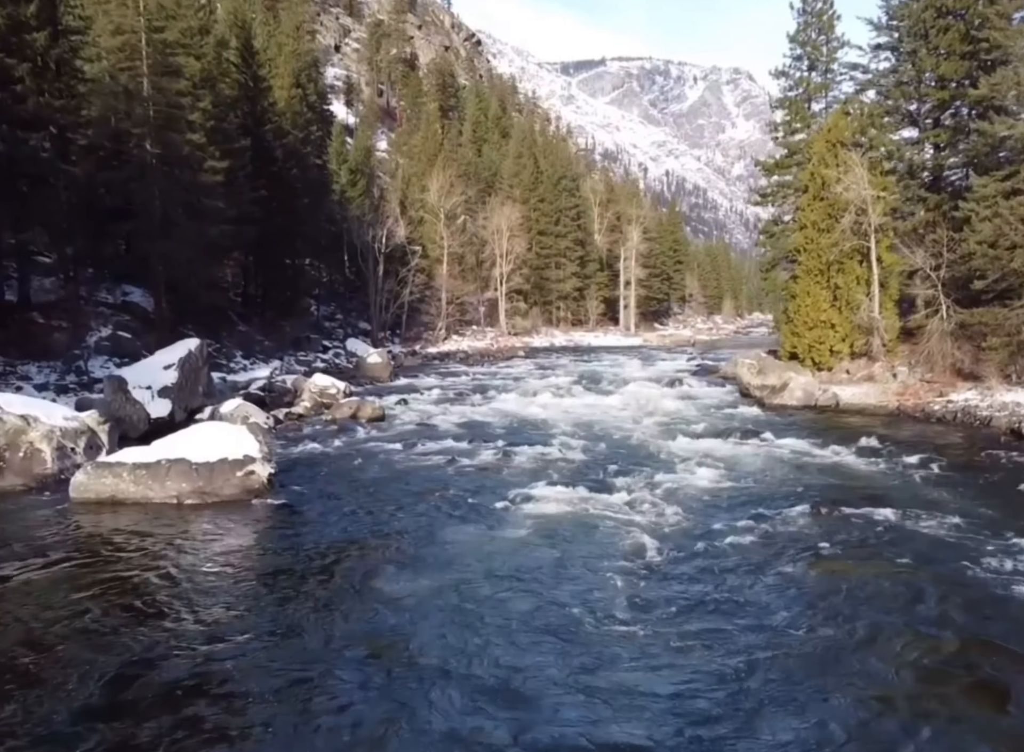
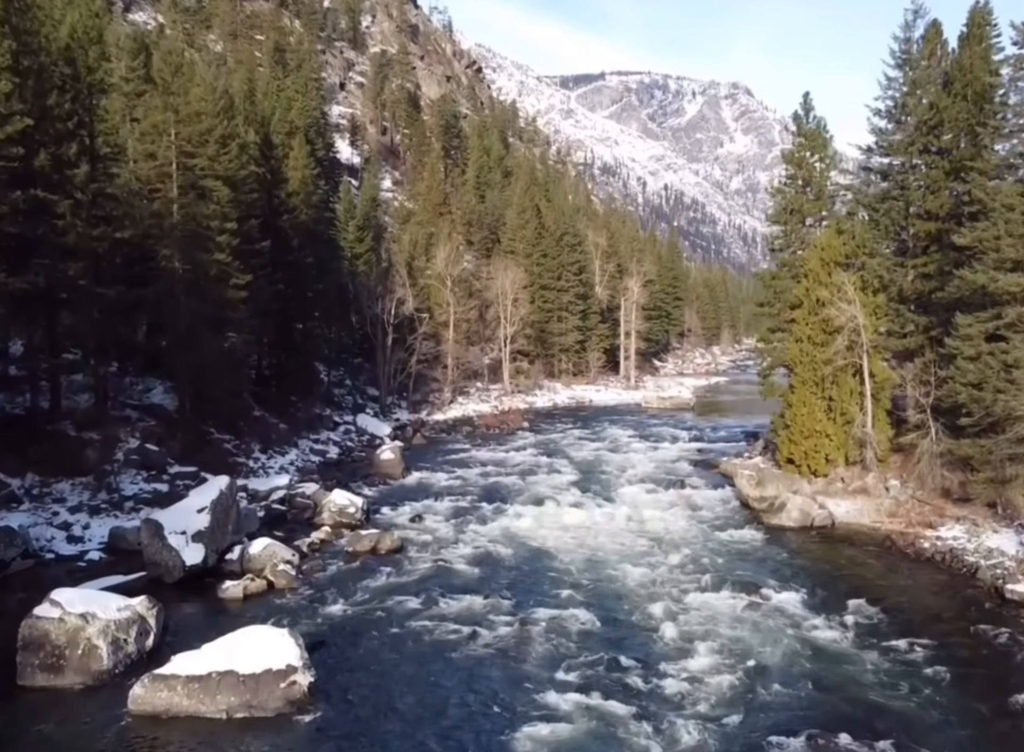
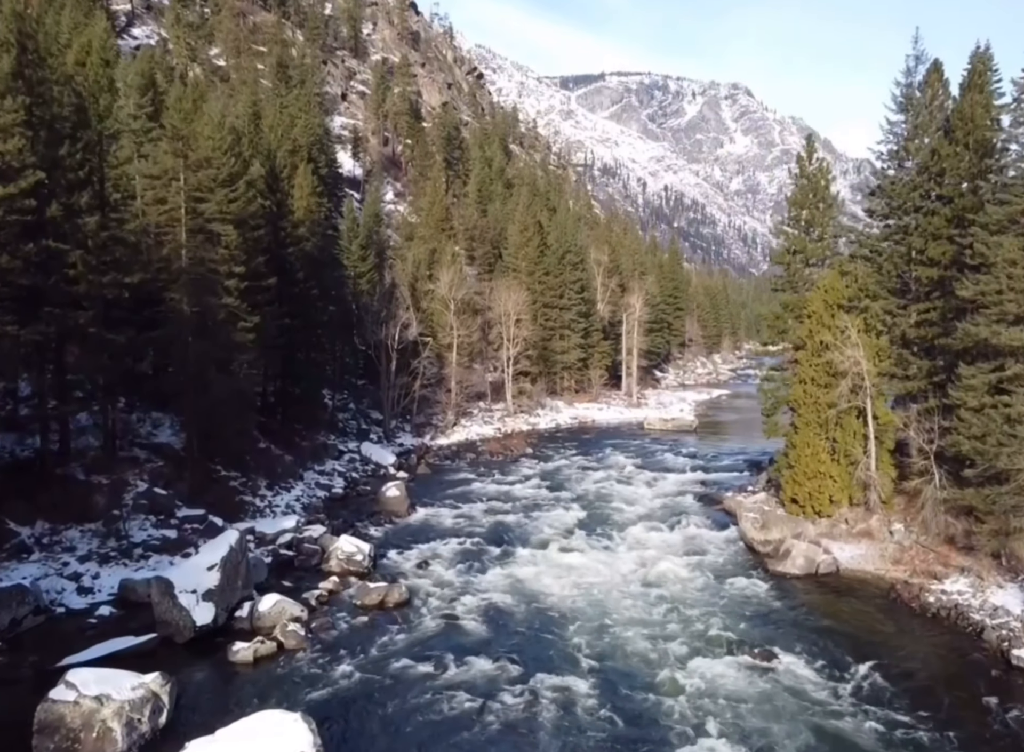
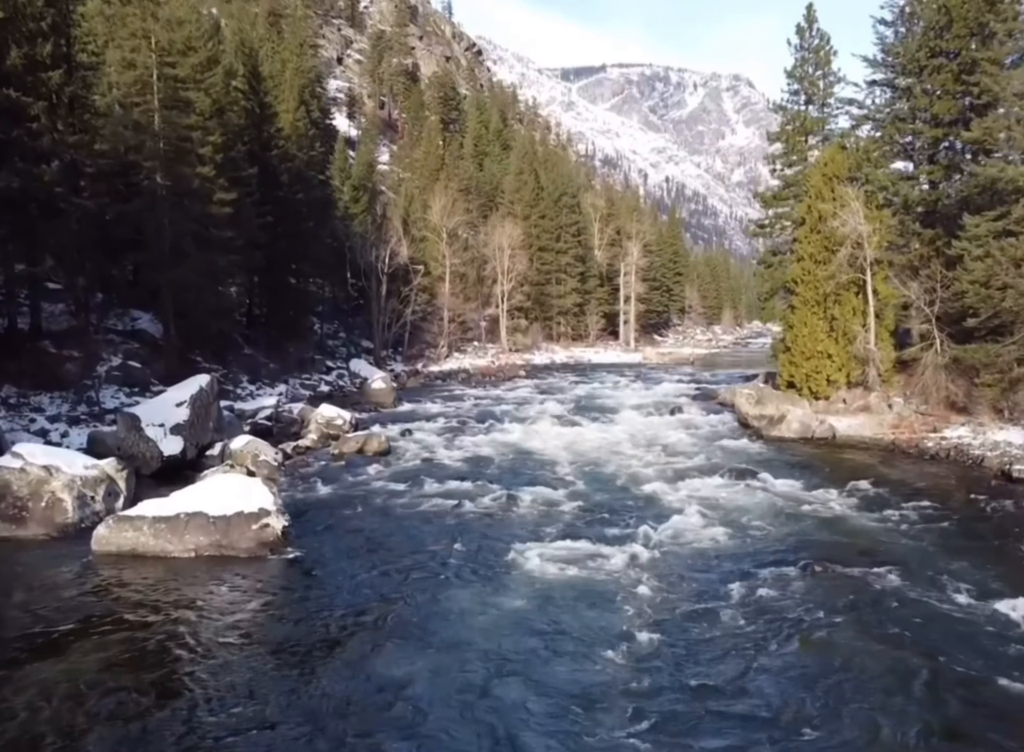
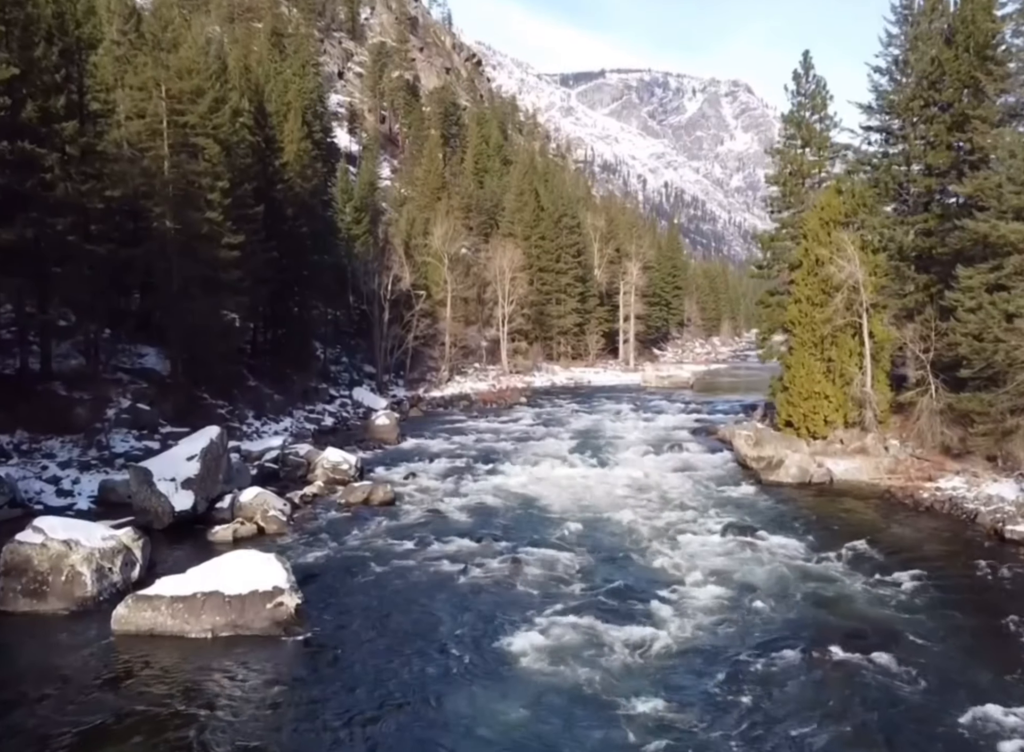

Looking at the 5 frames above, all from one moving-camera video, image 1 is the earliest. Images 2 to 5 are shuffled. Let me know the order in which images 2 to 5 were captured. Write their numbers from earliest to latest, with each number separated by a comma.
4, 5, 2, 3
